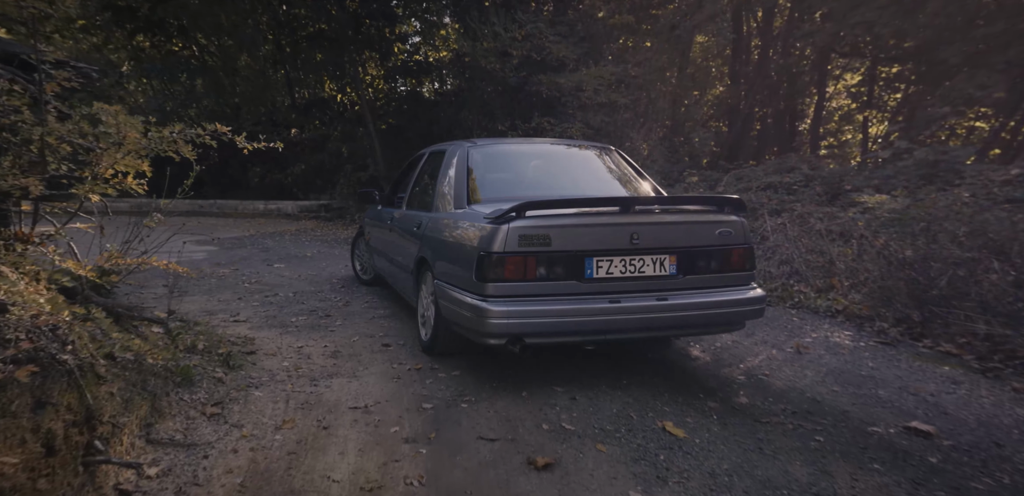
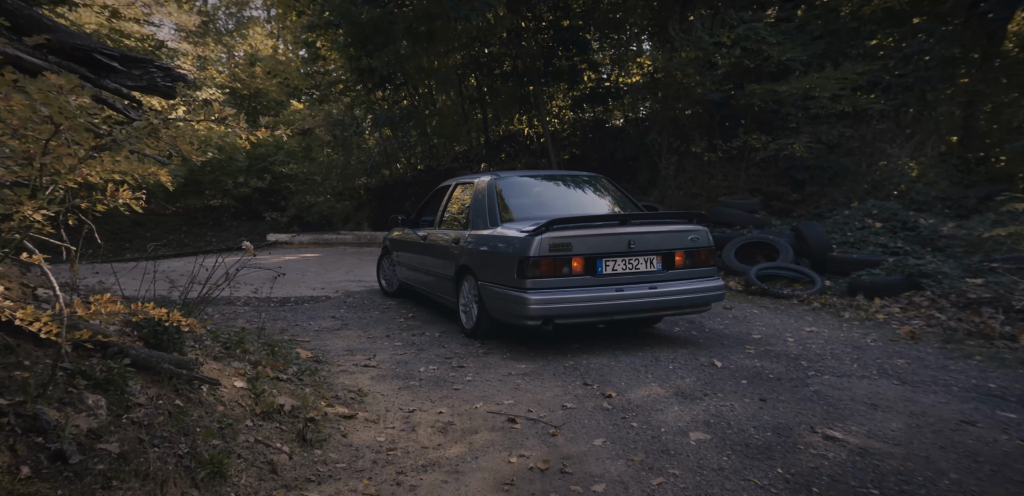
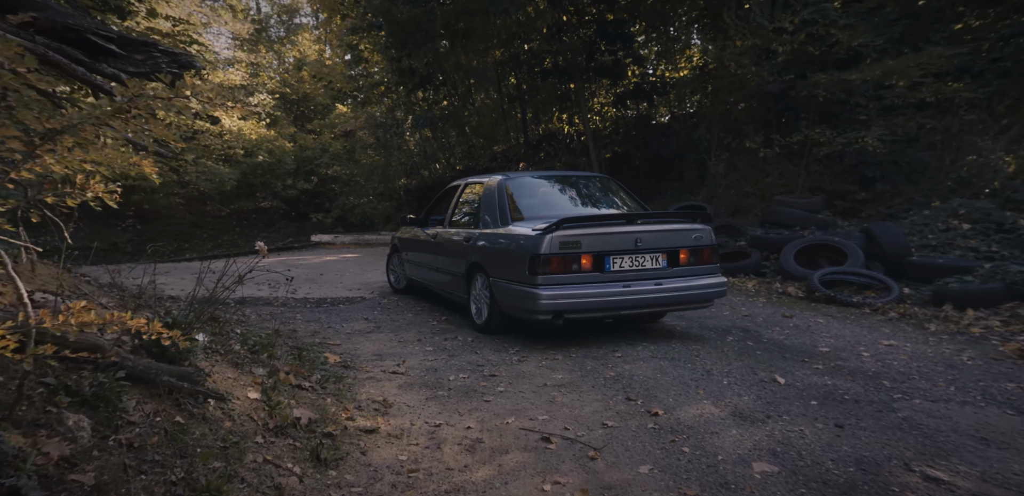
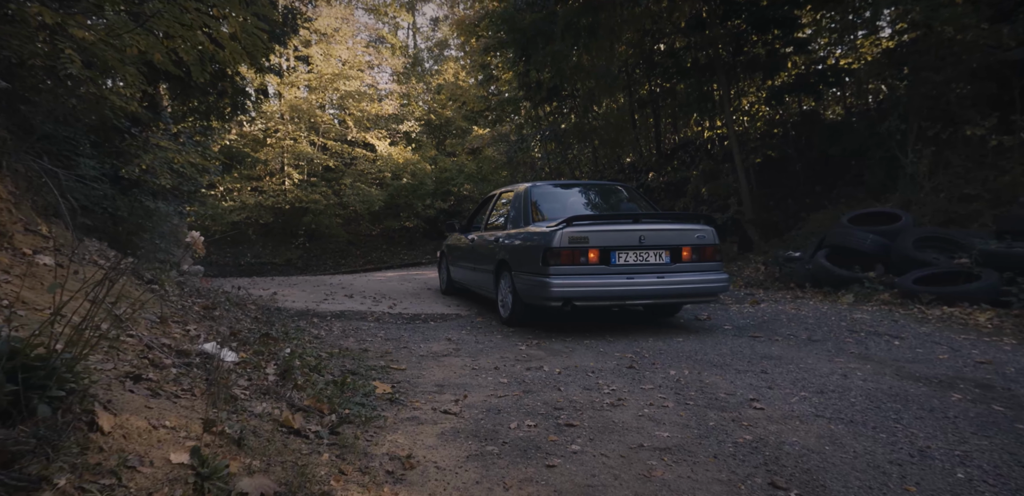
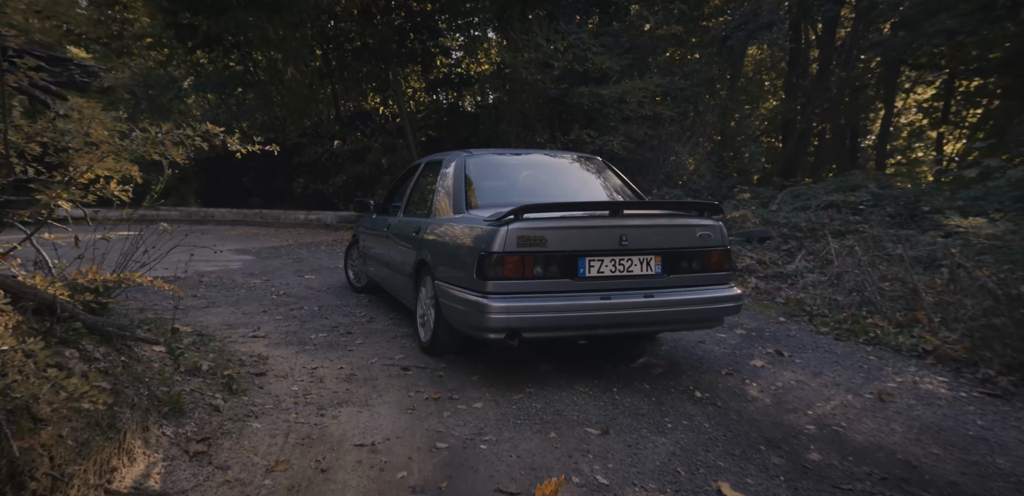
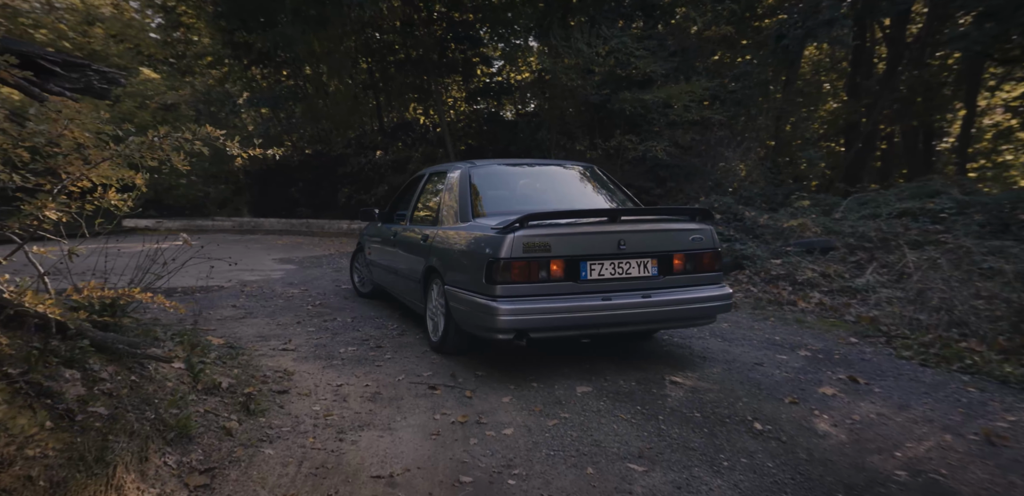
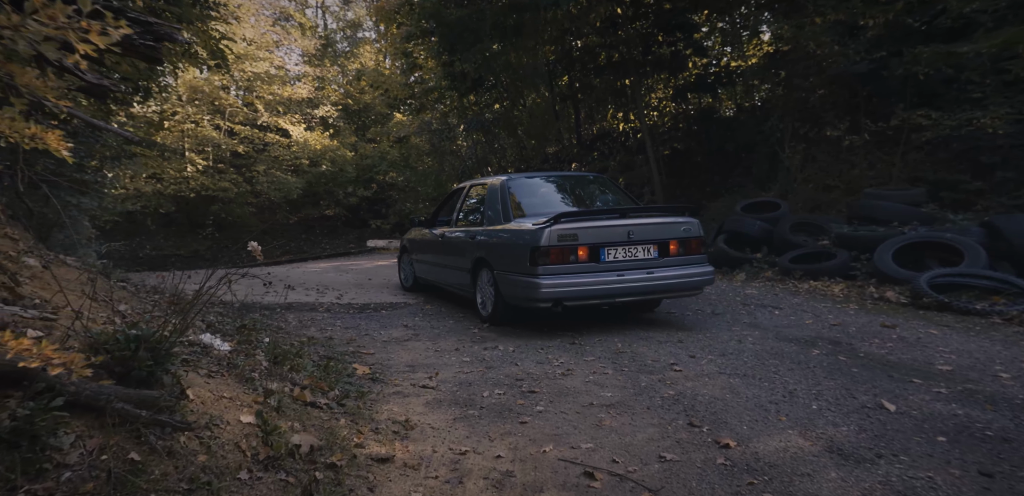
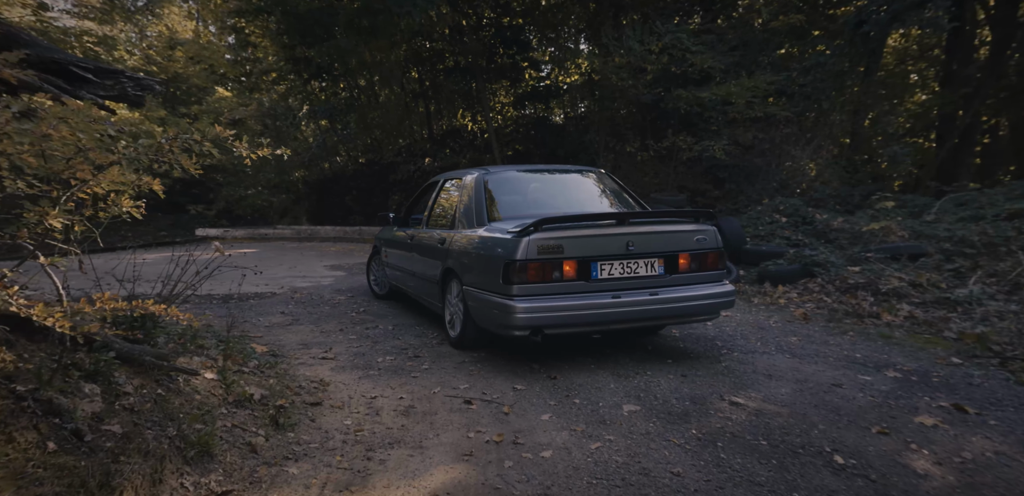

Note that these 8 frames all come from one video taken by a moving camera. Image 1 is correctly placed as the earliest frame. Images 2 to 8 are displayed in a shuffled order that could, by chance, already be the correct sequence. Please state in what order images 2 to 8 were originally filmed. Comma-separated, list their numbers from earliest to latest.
5, 6, 8, 2, 3, 7, 4
